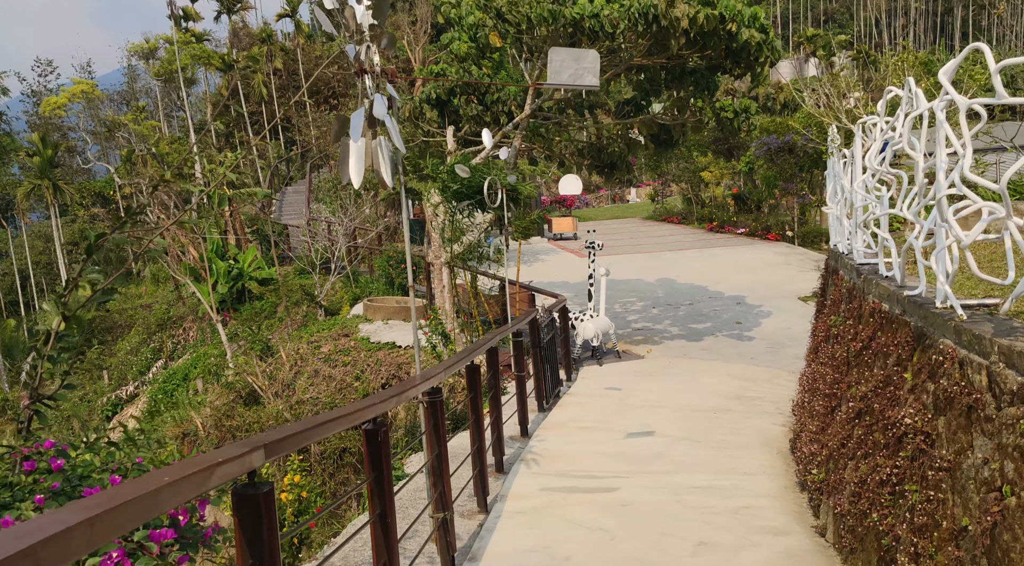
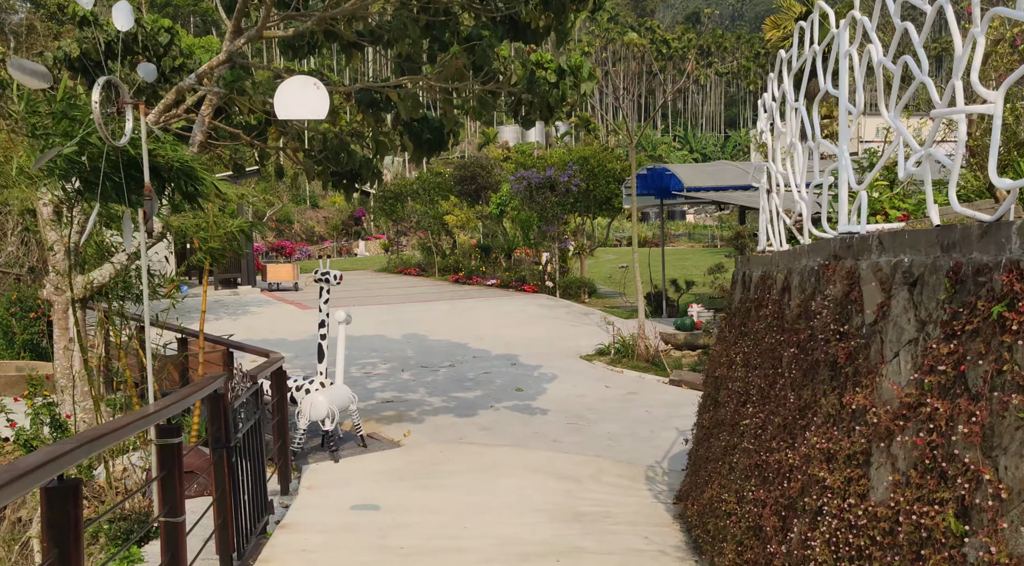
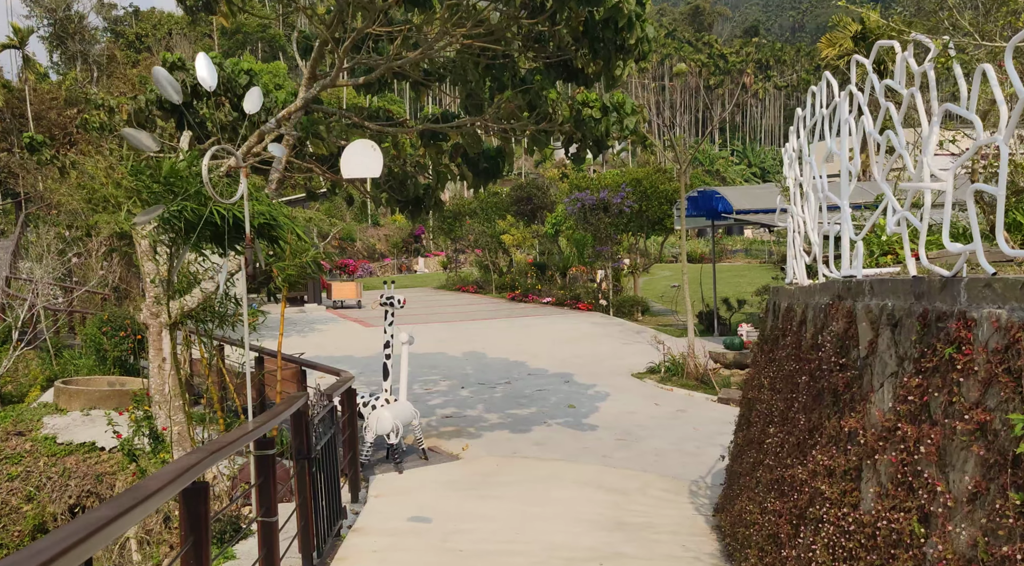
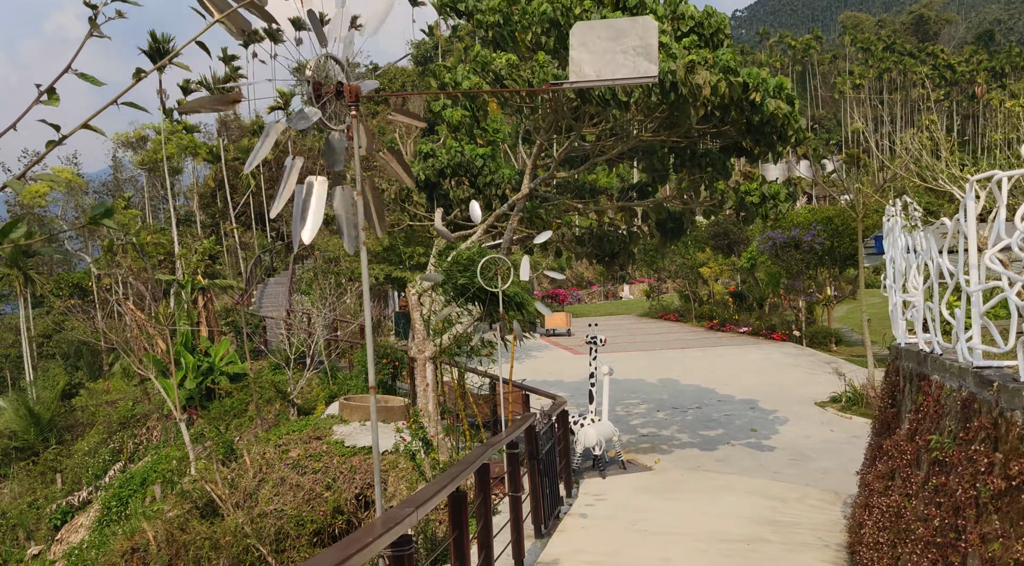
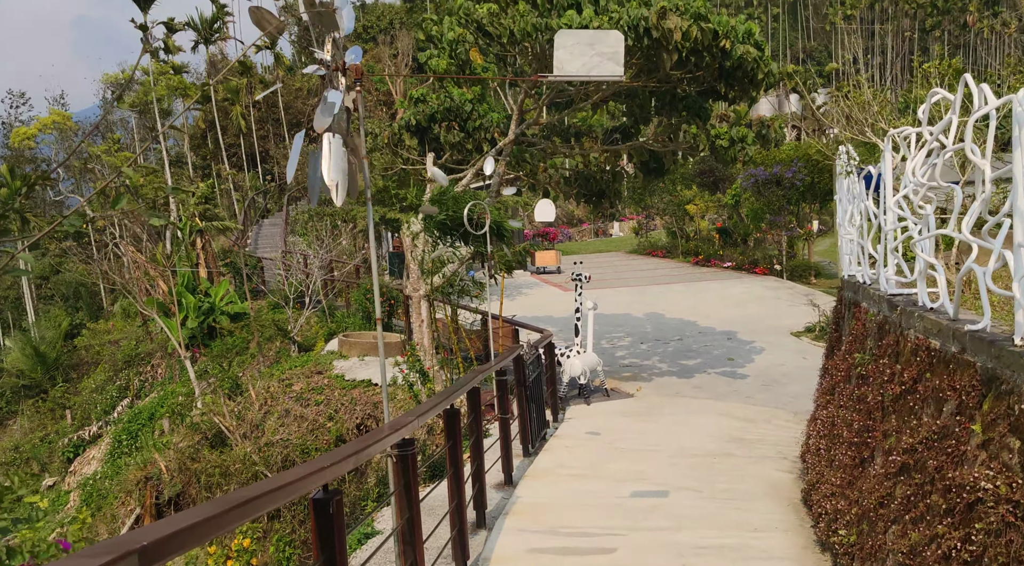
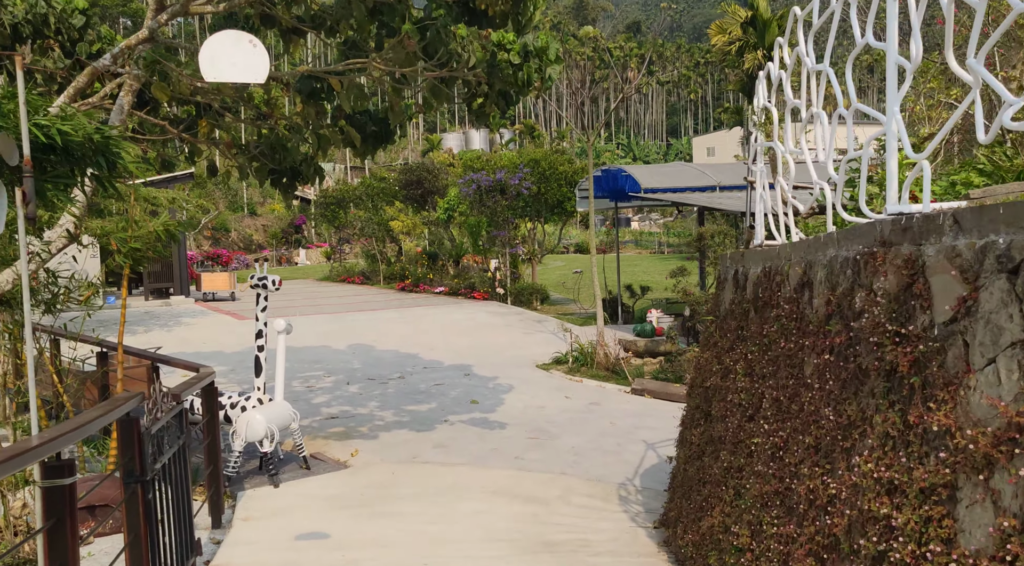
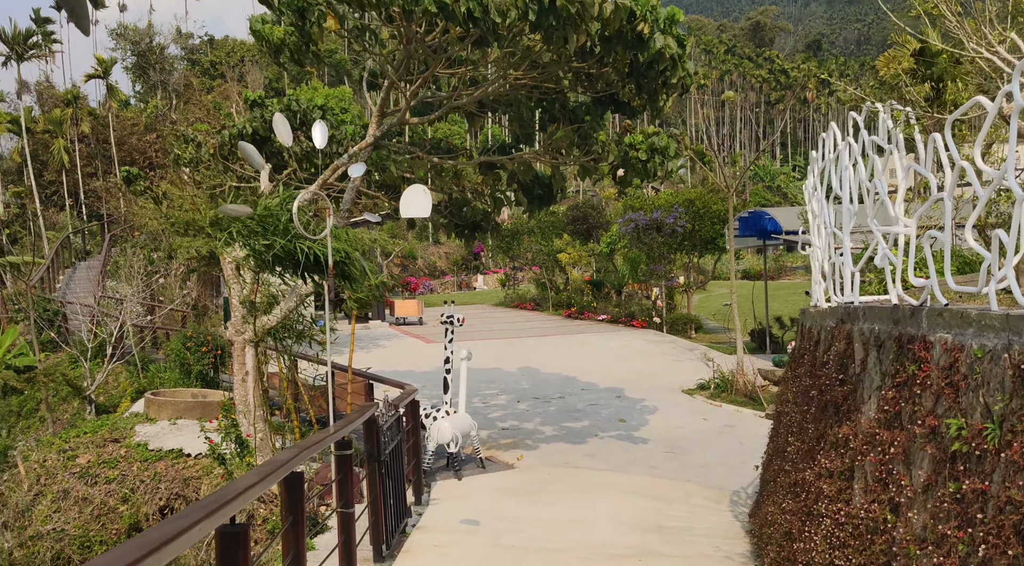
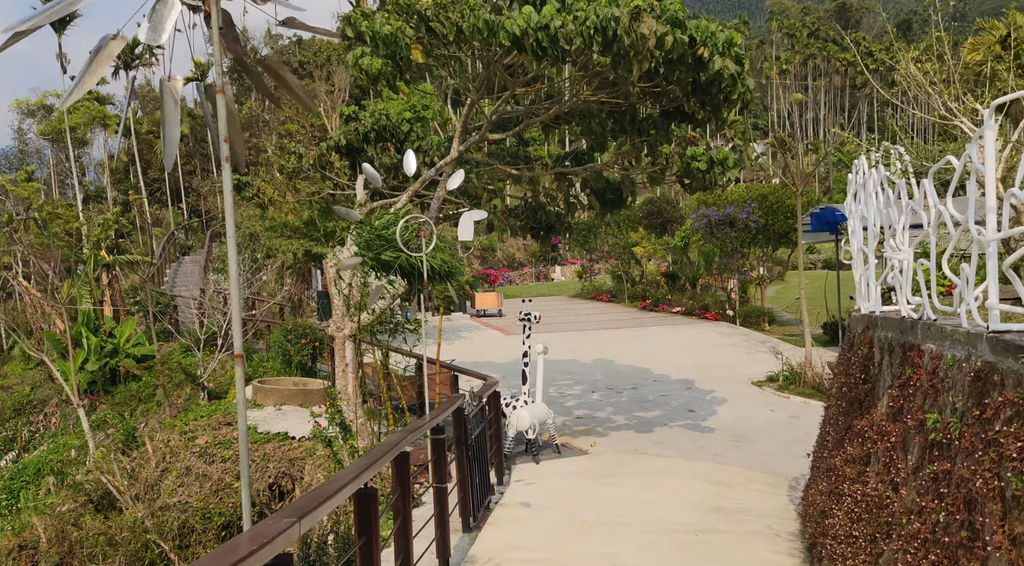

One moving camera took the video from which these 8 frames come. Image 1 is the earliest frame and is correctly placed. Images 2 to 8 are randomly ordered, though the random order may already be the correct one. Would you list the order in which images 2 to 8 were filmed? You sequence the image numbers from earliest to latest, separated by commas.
5, 4, 8, 7, 3, 2, 6
